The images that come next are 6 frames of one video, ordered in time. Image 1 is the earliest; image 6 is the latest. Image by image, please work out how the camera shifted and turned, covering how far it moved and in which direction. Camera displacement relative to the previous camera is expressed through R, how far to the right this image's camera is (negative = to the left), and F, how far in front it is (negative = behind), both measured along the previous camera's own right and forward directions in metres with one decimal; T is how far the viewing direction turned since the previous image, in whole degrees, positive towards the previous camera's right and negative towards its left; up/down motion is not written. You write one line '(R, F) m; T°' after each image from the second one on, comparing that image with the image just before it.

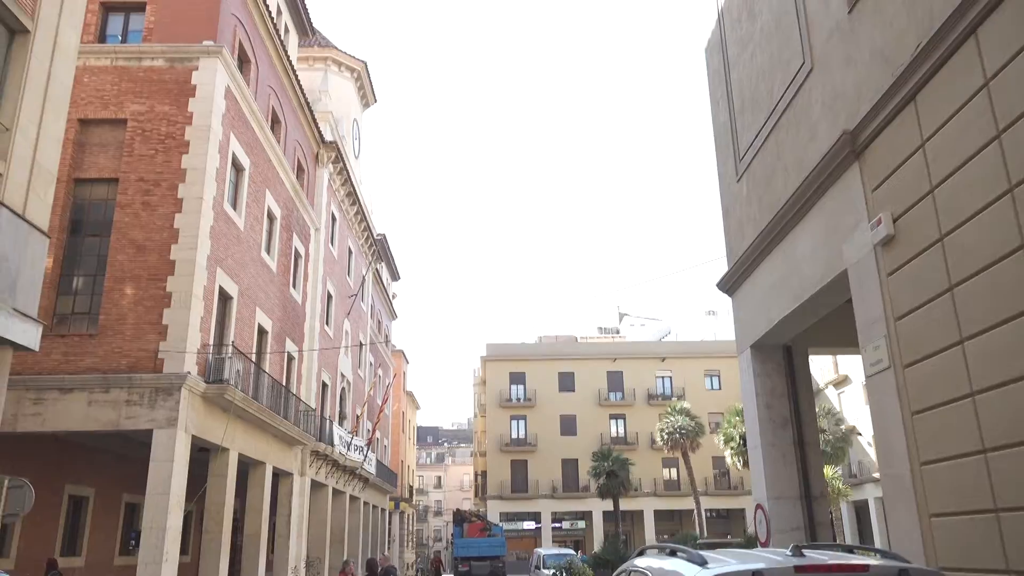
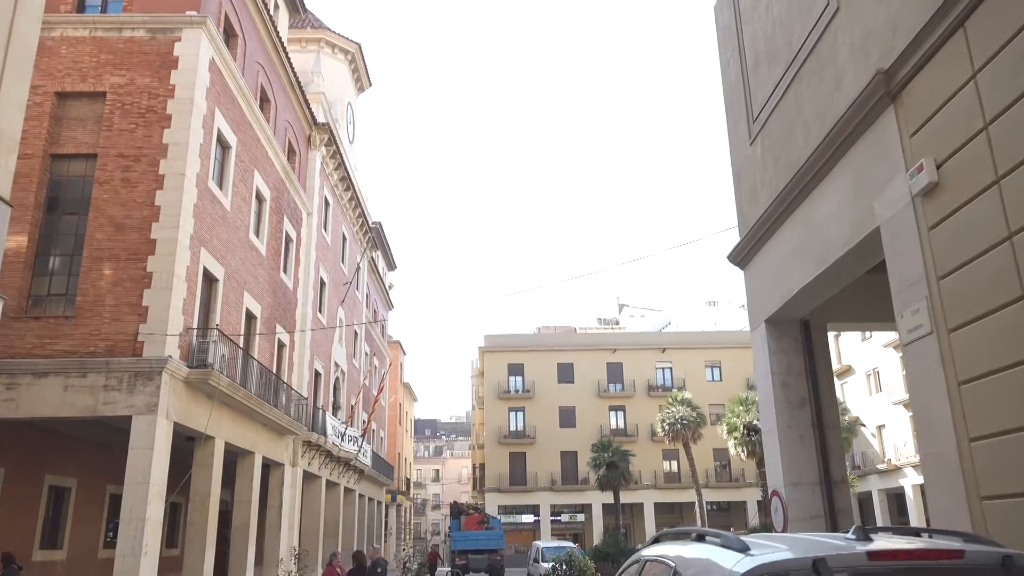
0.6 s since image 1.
(0.0, +0.7) m; 0°
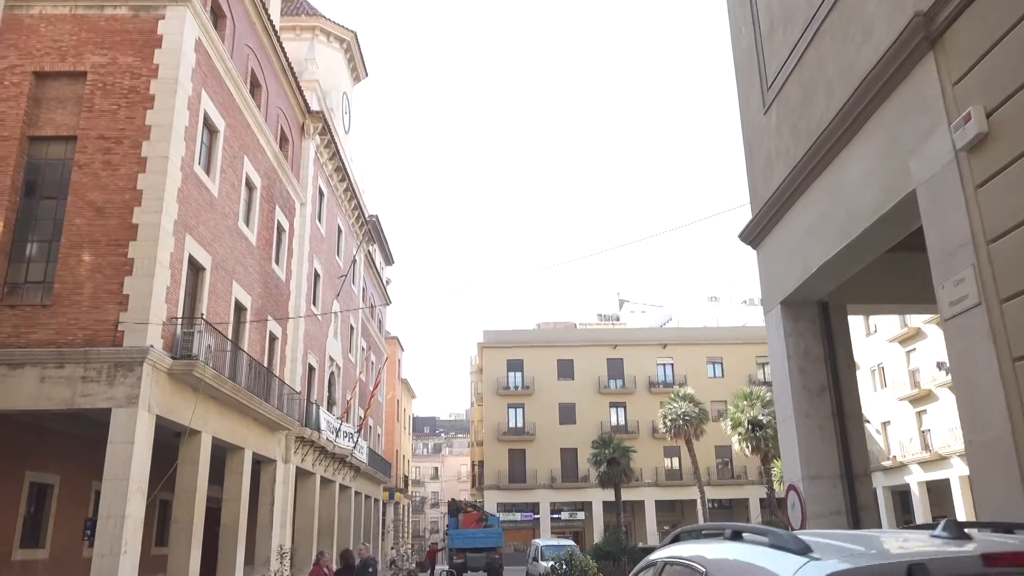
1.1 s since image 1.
(0.0, +0.6) m; 0°
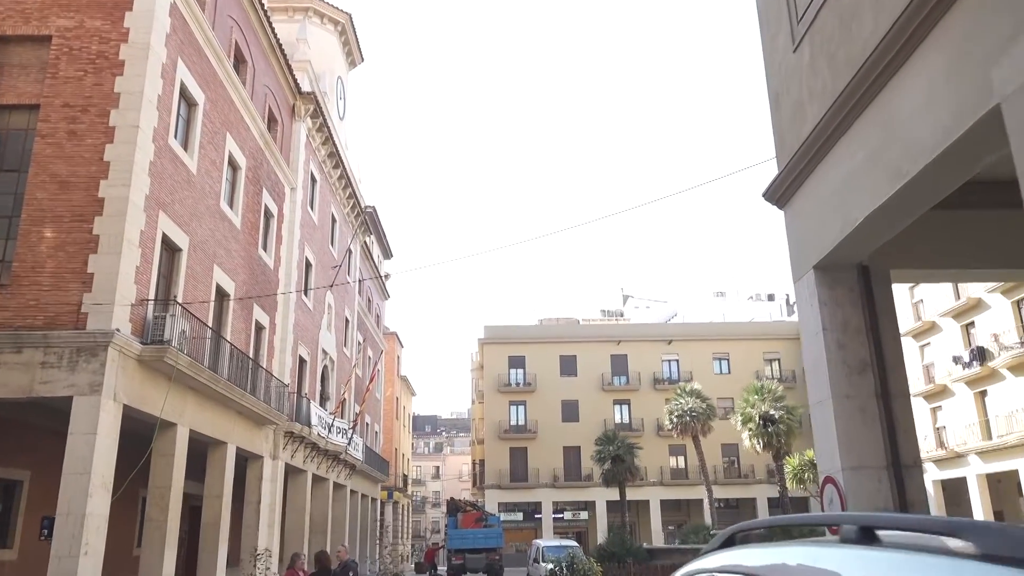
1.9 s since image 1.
(+0.1, +1.1) m; 0°
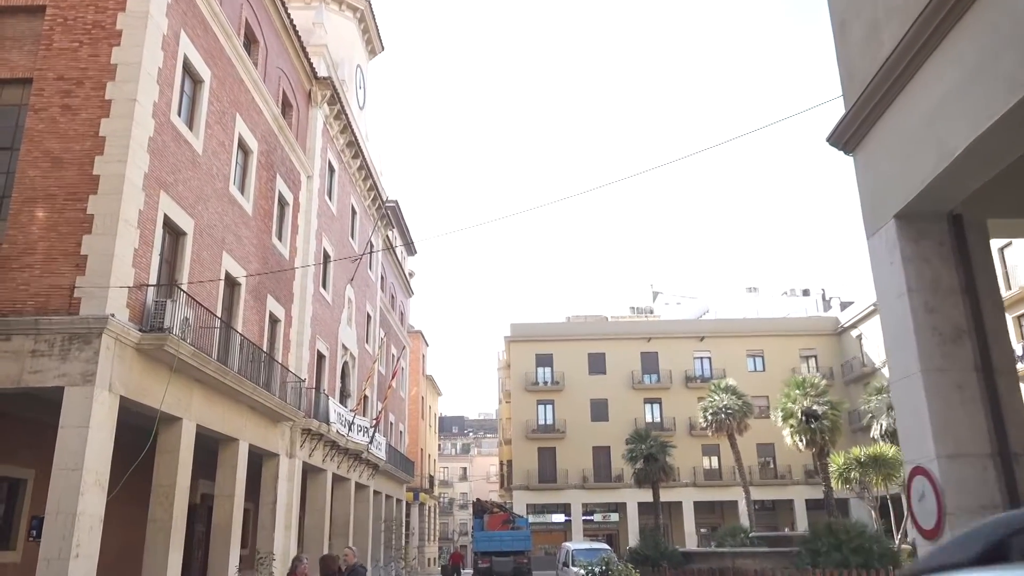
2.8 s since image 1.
(0.0, +1.1) m; -2°
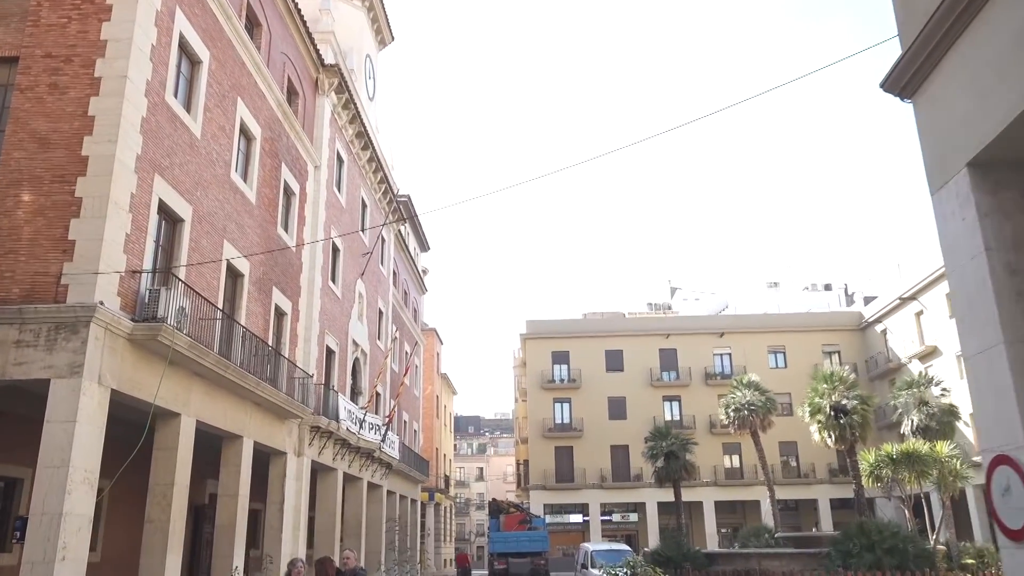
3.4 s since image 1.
(0.0, +0.8) m; -1°
